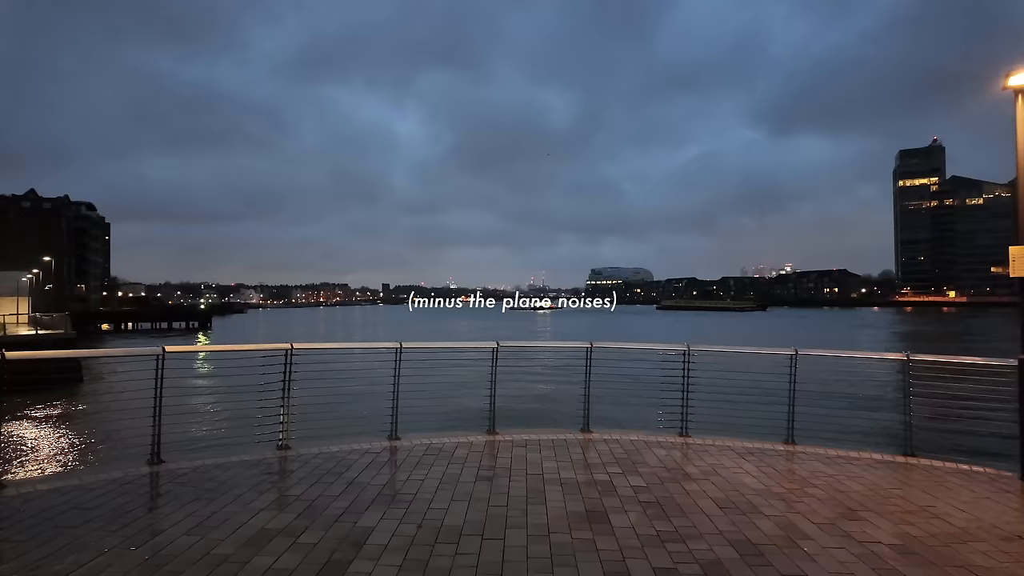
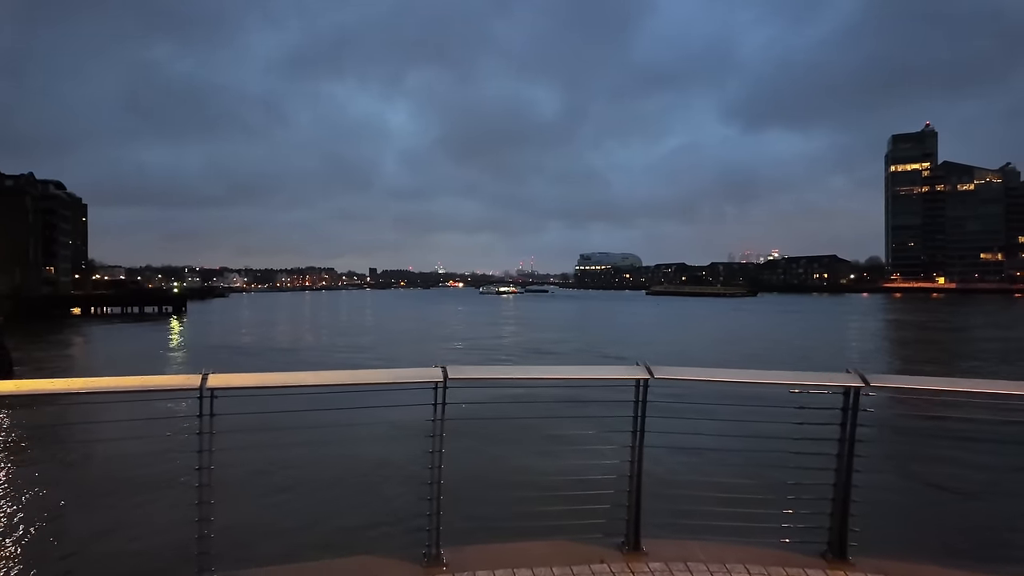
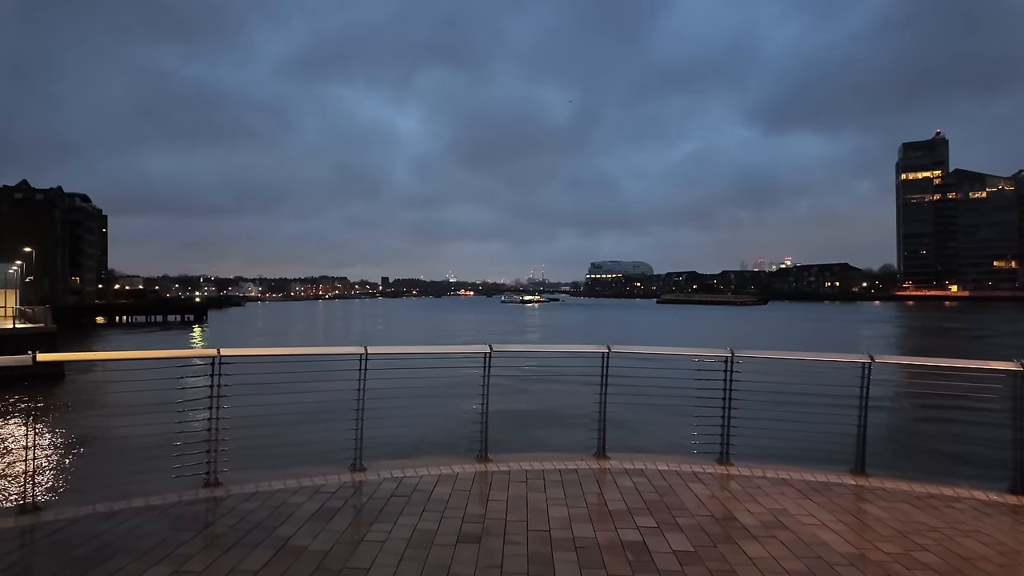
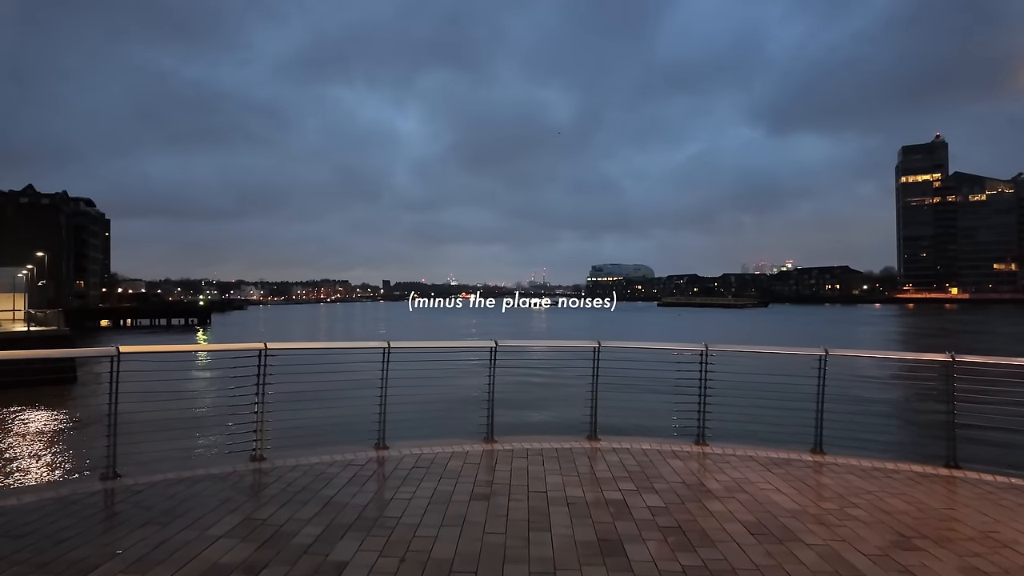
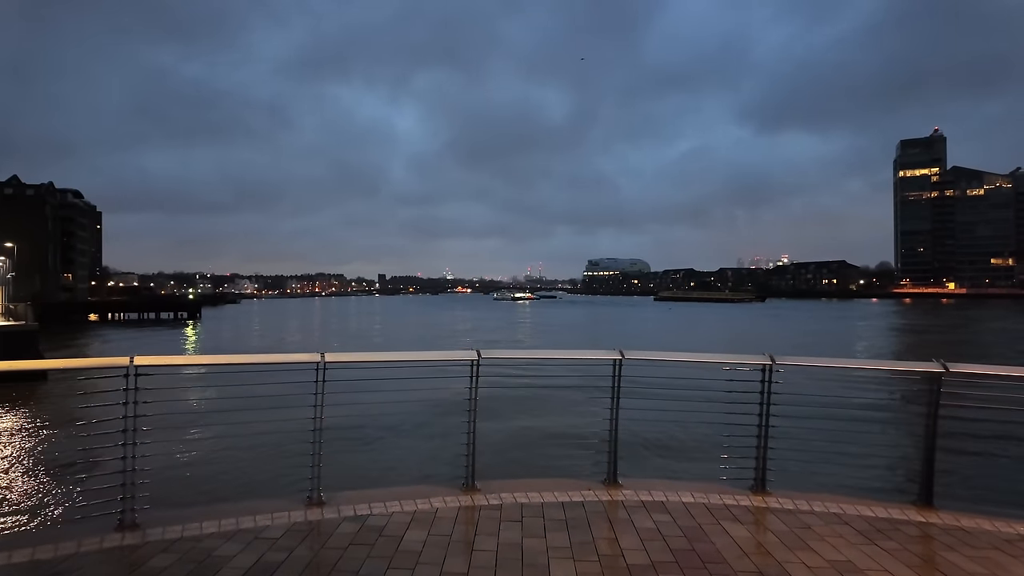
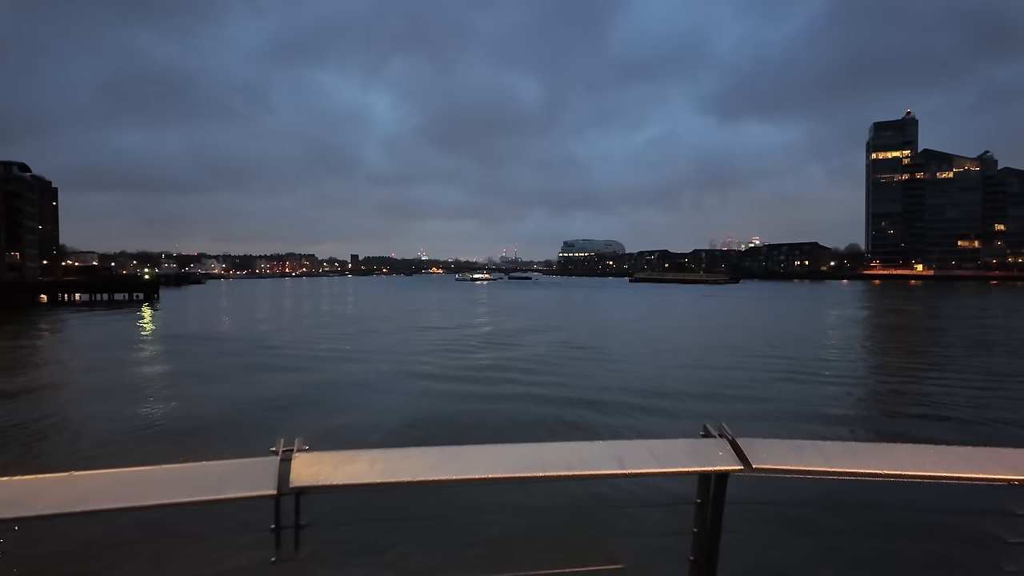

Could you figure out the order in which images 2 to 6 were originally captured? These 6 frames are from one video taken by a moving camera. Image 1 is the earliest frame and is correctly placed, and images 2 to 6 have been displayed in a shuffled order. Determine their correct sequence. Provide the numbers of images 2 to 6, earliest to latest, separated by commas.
4, 3, 5, 2, 6
